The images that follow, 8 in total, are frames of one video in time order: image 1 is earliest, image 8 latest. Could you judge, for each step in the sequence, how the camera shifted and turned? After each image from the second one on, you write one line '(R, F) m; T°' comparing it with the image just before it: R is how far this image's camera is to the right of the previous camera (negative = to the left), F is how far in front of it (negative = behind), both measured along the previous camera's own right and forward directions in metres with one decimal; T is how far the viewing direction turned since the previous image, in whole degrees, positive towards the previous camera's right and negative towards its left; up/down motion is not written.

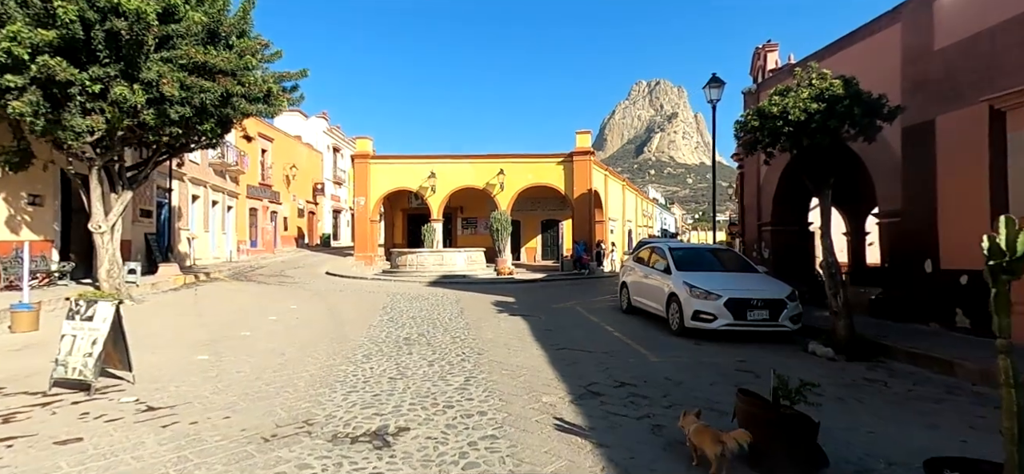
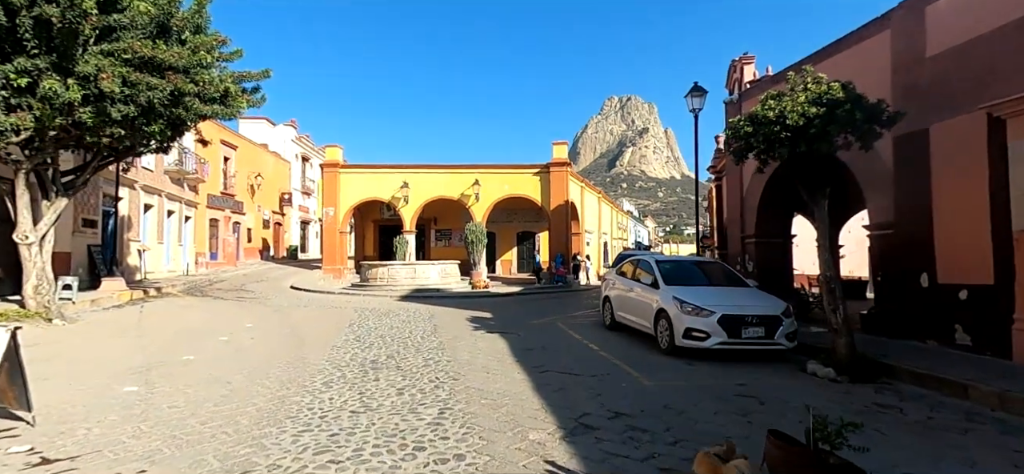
(-0.1, +0.6) m; +3°
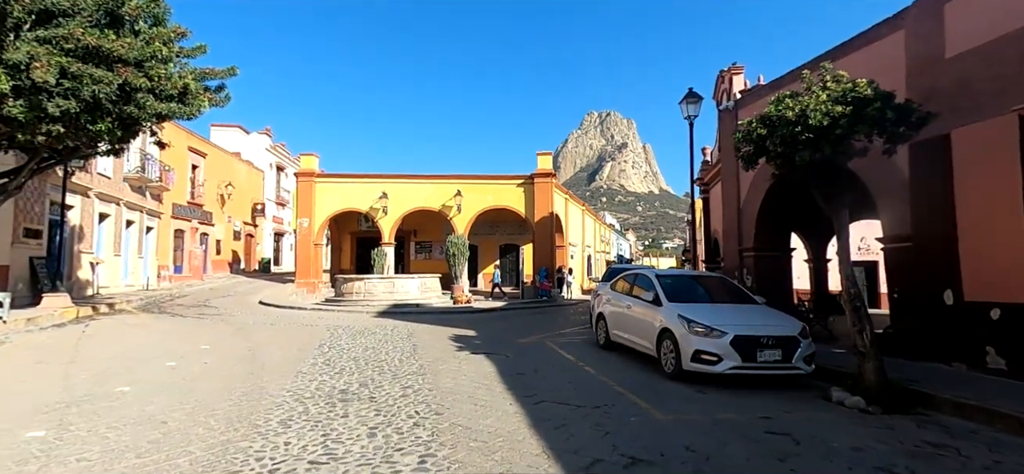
(-0.1, +0.8) m; +2°
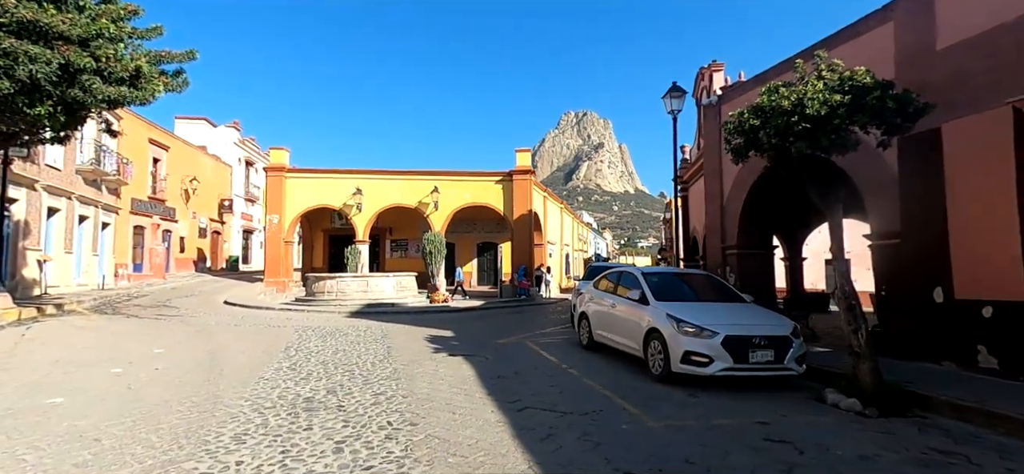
(-0.1, +0.4) m; +3°
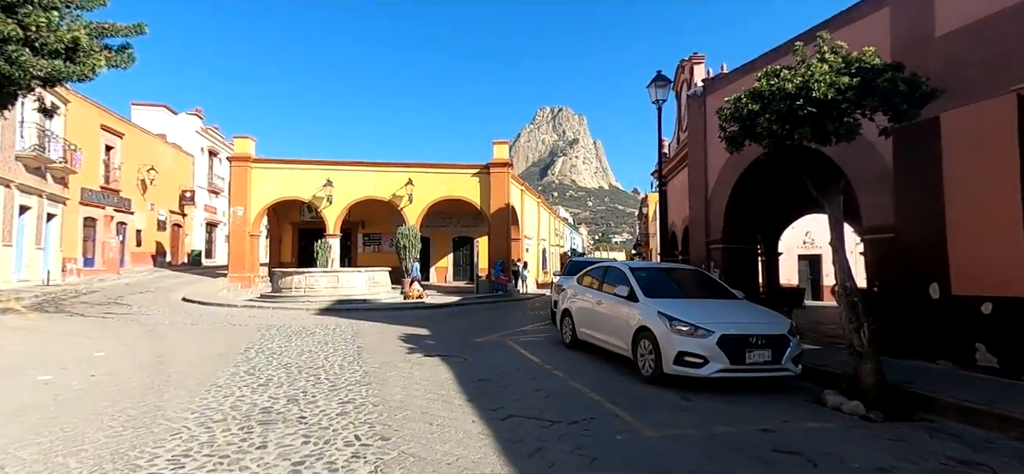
(-0.1, +0.5) m; +3°
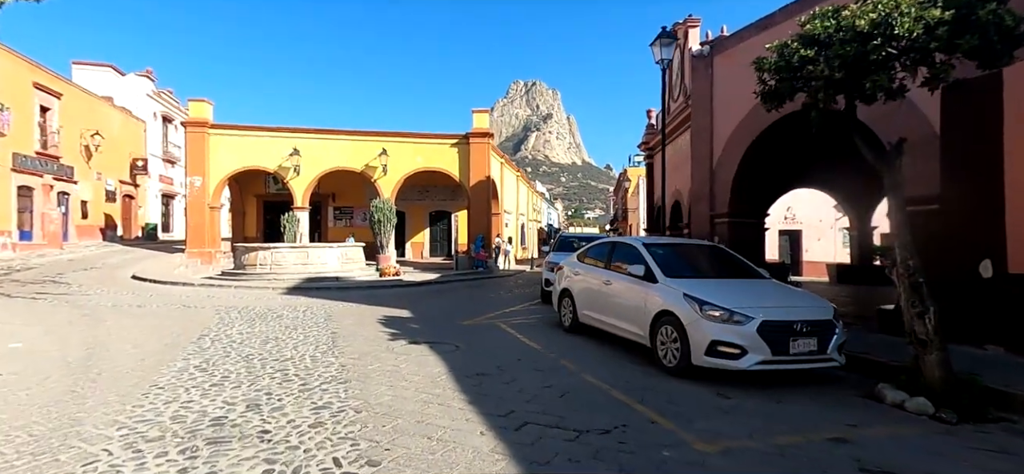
(-0.4, +1.0) m; +3°
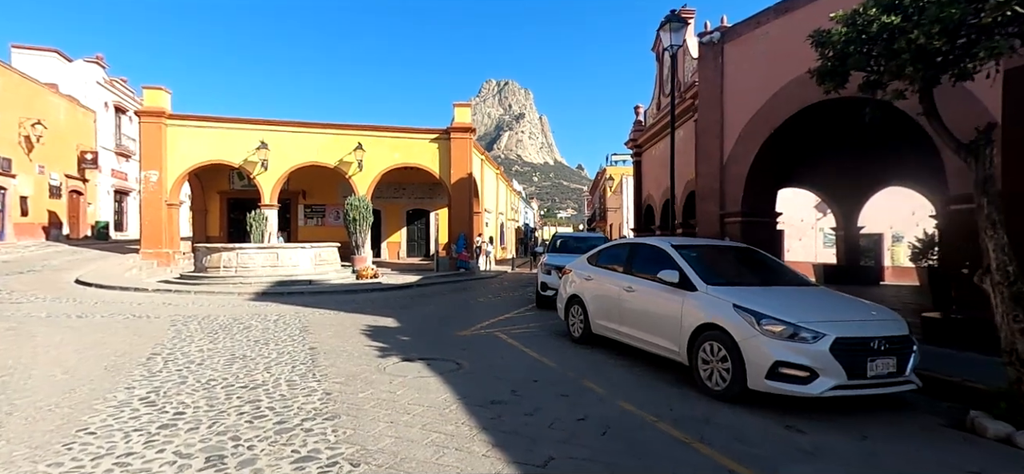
(-0.5, +0.9) m; +3°
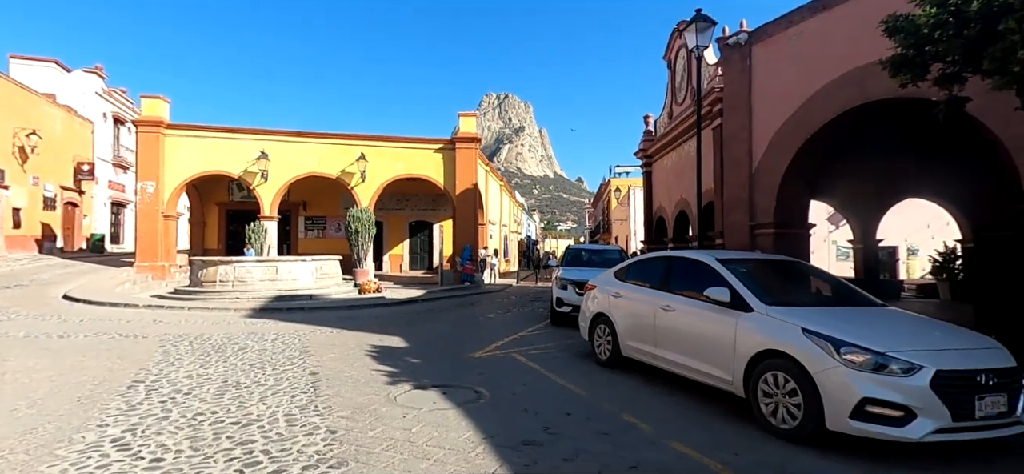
(-0.3, +0.6) m; 0°
